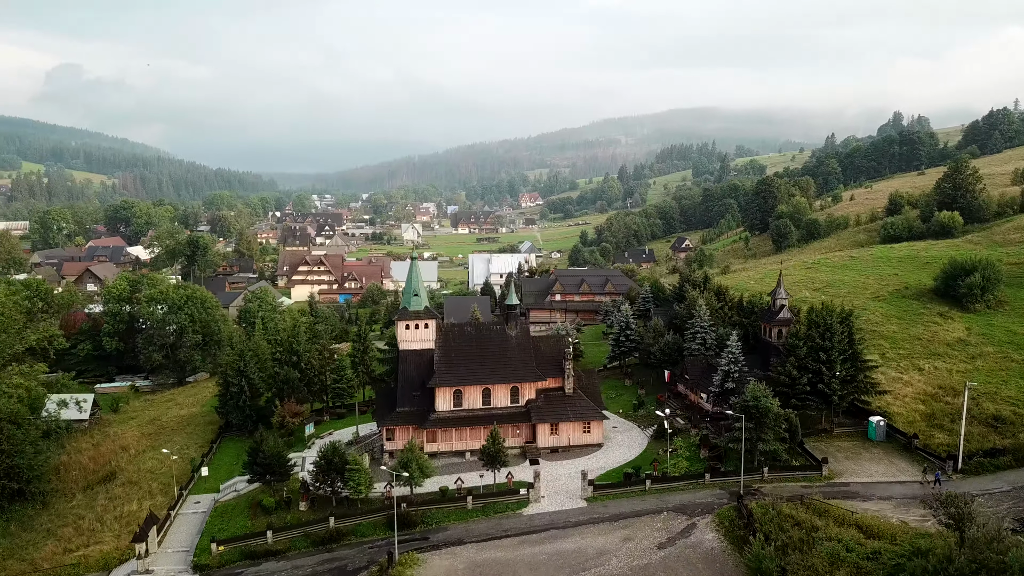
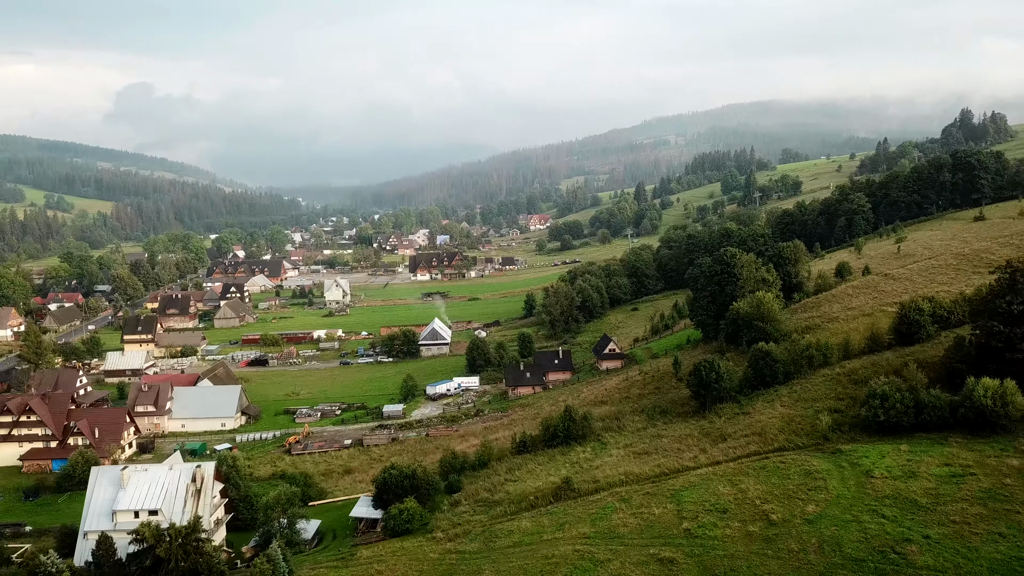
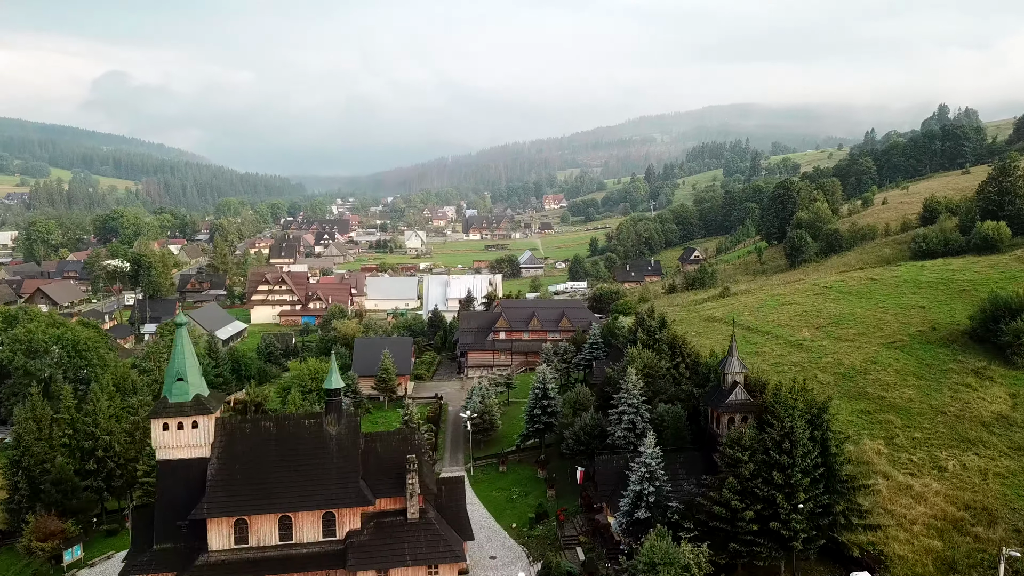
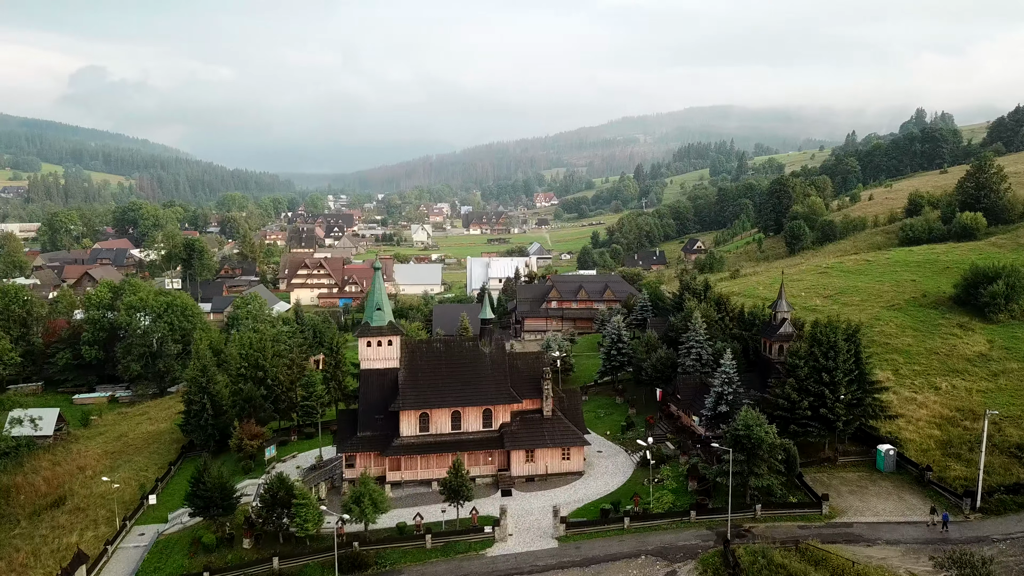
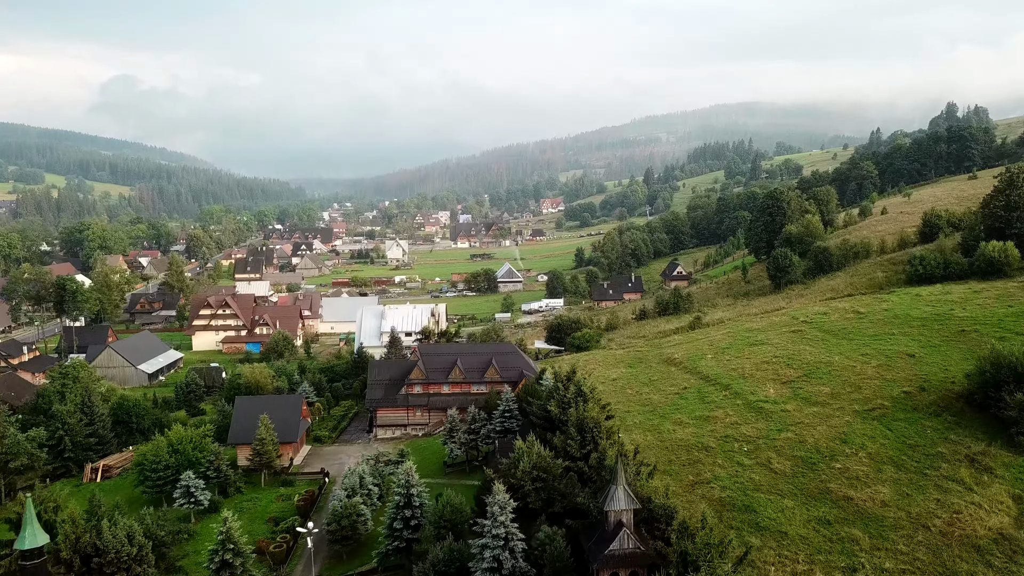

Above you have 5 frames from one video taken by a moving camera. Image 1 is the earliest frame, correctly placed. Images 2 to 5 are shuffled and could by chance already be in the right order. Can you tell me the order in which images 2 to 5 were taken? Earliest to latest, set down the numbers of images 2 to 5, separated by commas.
4, 3, 5, 2
